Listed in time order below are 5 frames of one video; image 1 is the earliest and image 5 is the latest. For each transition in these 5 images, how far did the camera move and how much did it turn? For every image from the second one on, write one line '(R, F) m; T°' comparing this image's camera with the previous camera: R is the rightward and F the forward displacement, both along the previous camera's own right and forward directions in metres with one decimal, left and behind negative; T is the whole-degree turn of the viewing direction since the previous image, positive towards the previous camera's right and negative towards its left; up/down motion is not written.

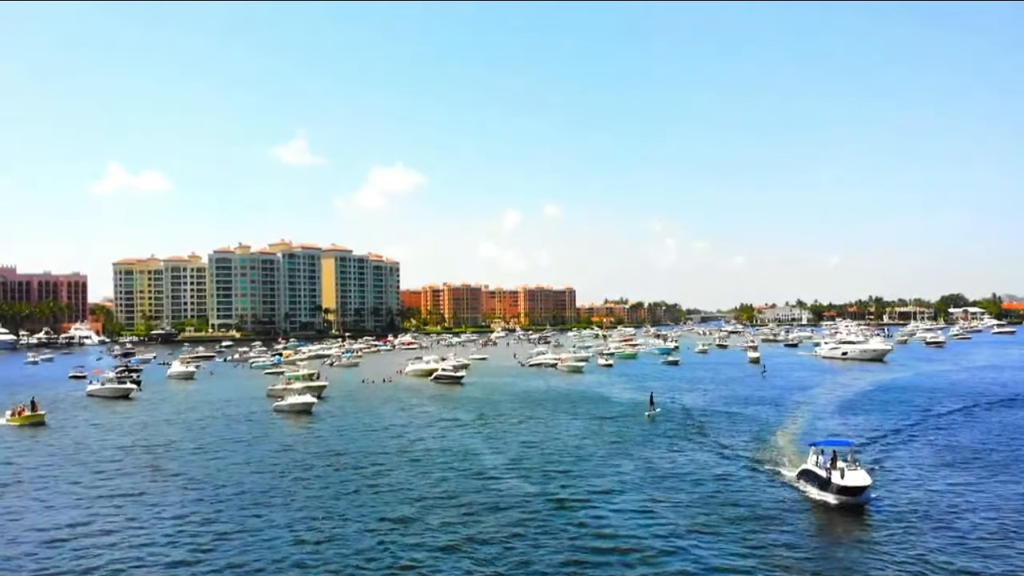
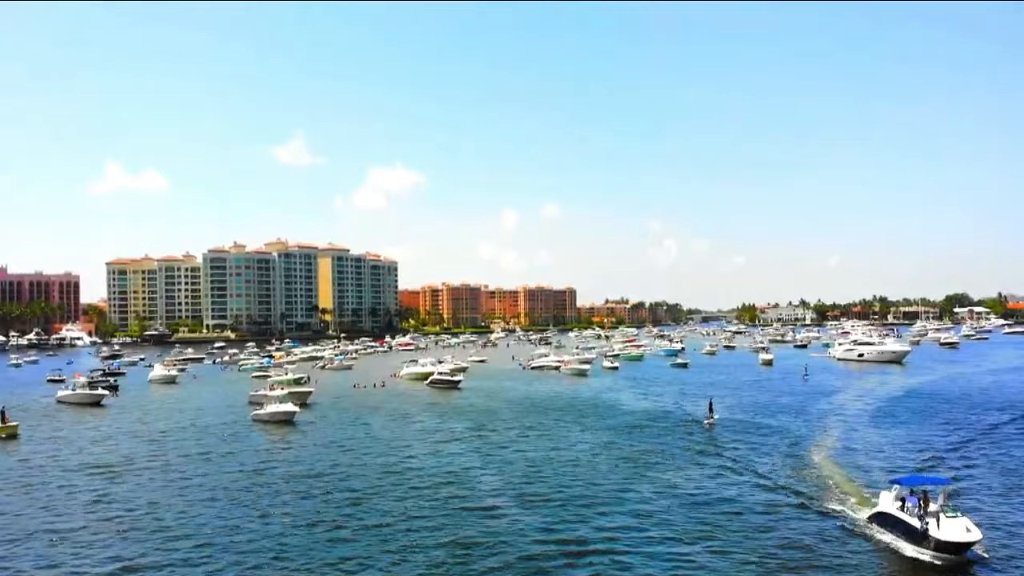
(-0.1, +6.1) m; 0°
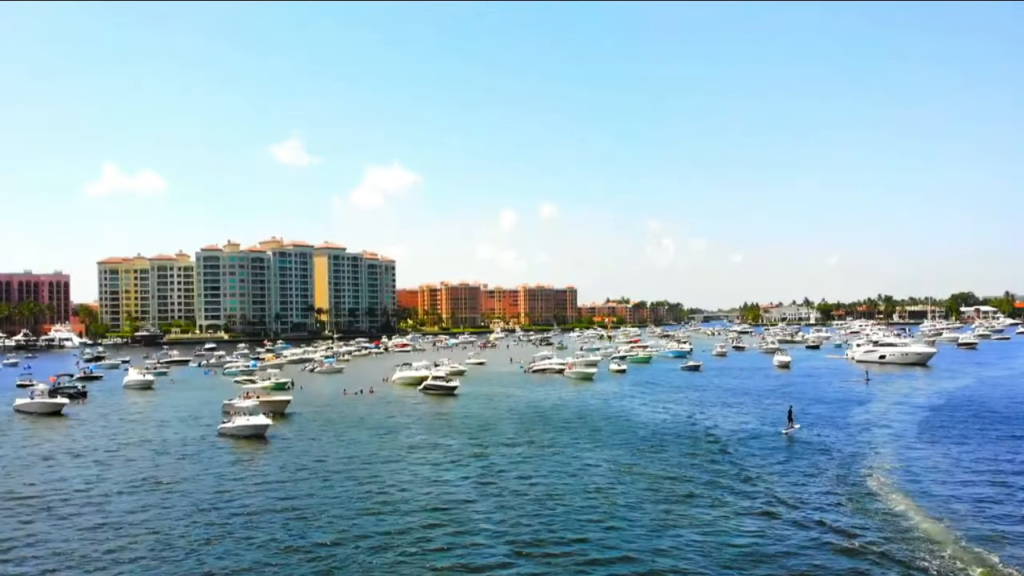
(-0.1, +7.4) m; 0°
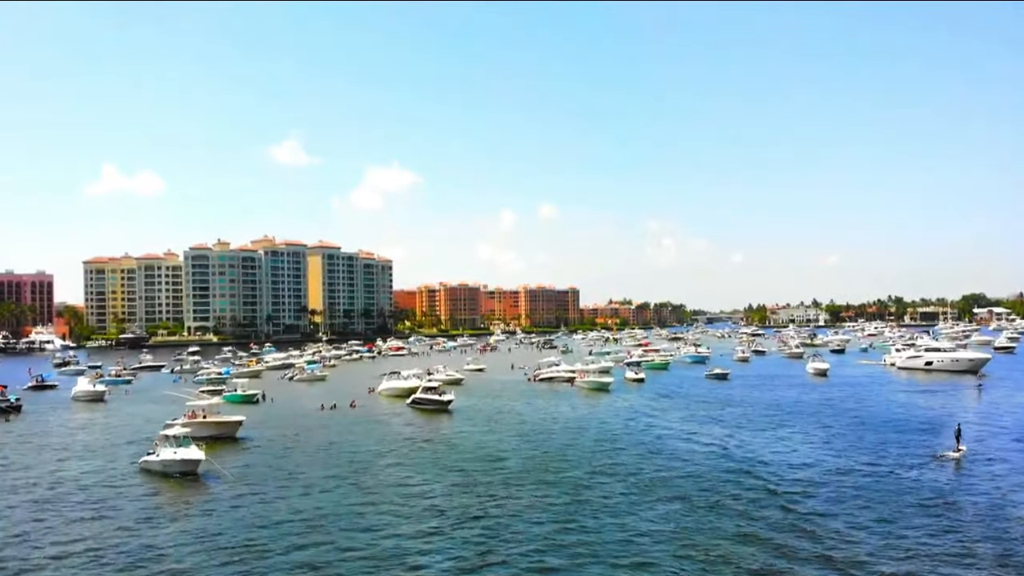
(-0.5, +12.7) m; 0°
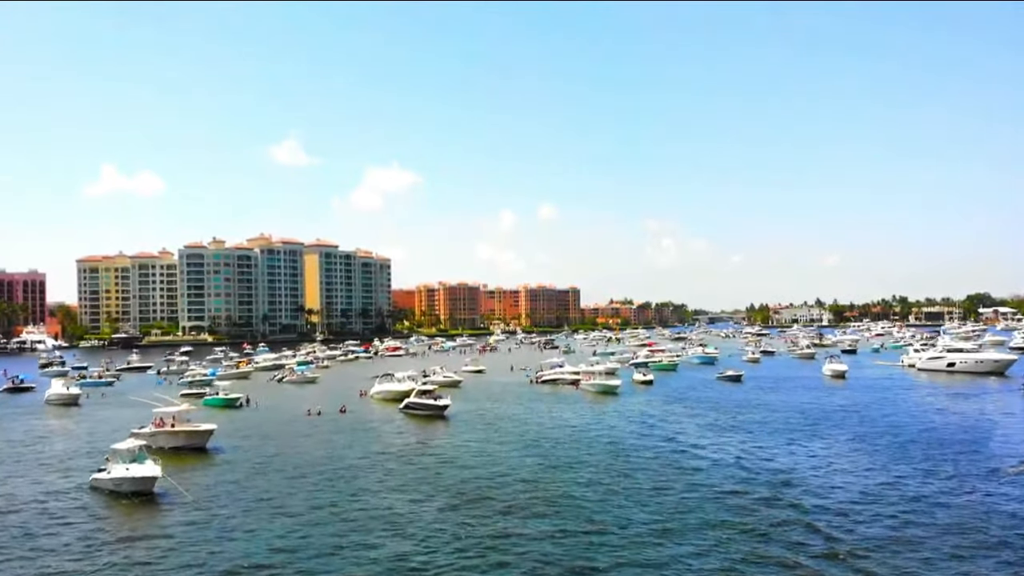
(-0.1, +5.4) m; 0°
